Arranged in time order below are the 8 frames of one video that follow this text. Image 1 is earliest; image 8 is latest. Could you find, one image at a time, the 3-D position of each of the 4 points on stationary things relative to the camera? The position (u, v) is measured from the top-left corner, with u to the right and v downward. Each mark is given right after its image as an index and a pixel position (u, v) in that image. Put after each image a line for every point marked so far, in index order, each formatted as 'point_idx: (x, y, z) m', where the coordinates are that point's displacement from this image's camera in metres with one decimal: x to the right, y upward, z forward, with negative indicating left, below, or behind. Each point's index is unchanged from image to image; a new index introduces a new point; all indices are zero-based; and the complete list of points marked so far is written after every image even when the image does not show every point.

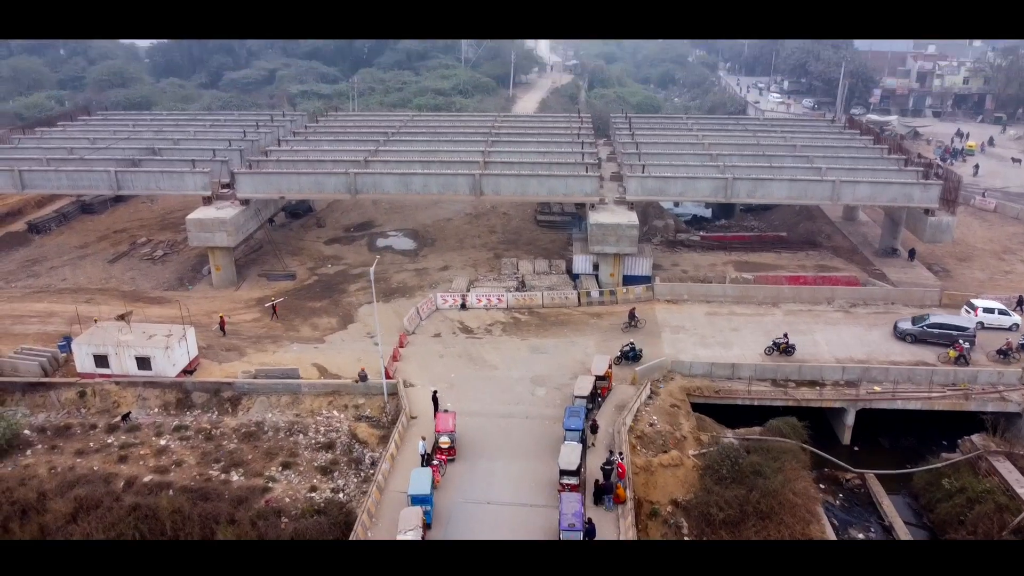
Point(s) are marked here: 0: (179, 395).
0: (-5.9, -1.9, +14.6) m
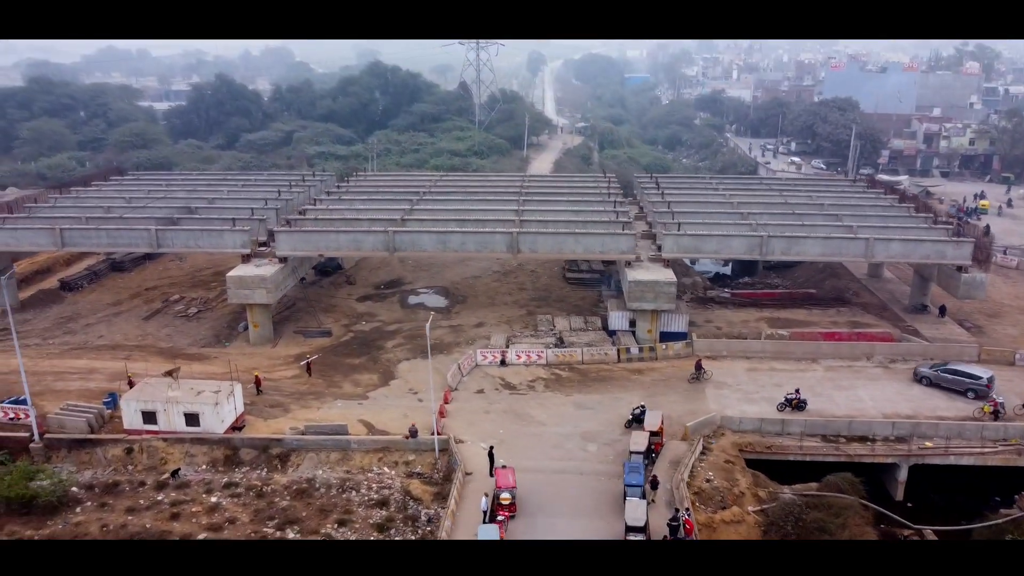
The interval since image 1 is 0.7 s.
0: (-5.0, -2.9, +14.5) m
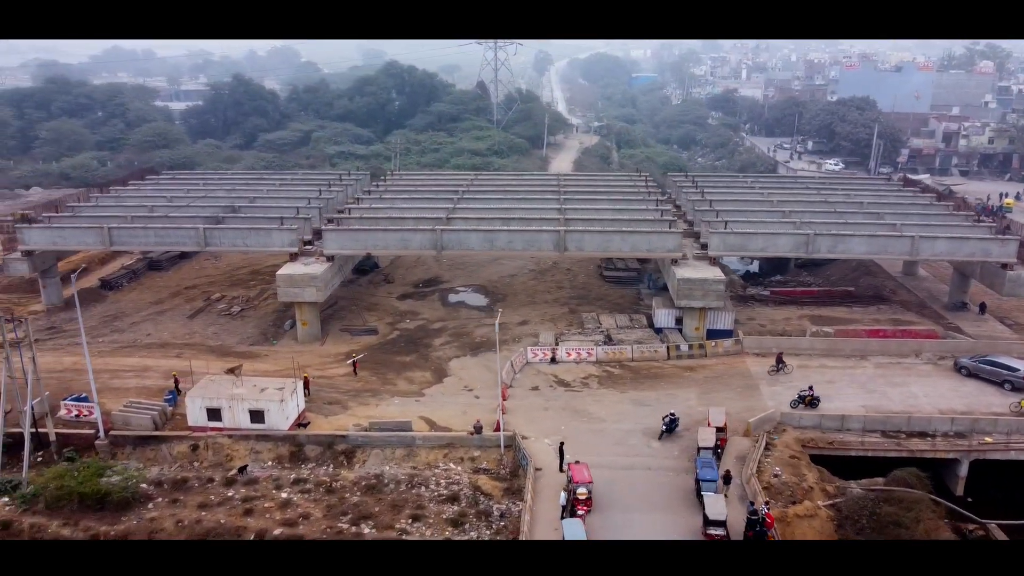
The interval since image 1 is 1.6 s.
0: (-3.9, -2.8, +14.6) m
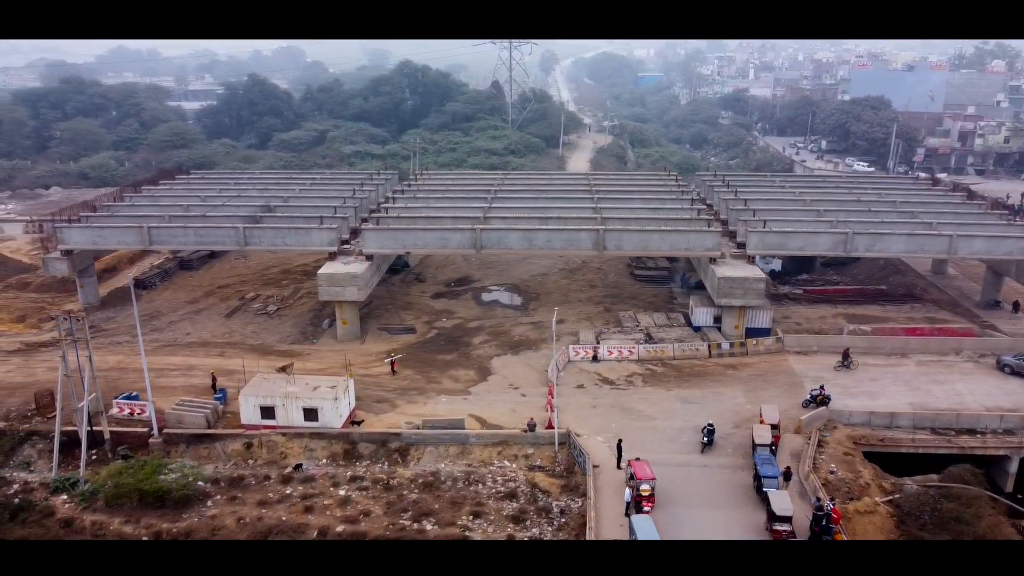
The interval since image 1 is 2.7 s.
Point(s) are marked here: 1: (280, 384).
0: (-3.0, -2.8, +14.7) m
1: (-4.3, -1.8, +15.2) m
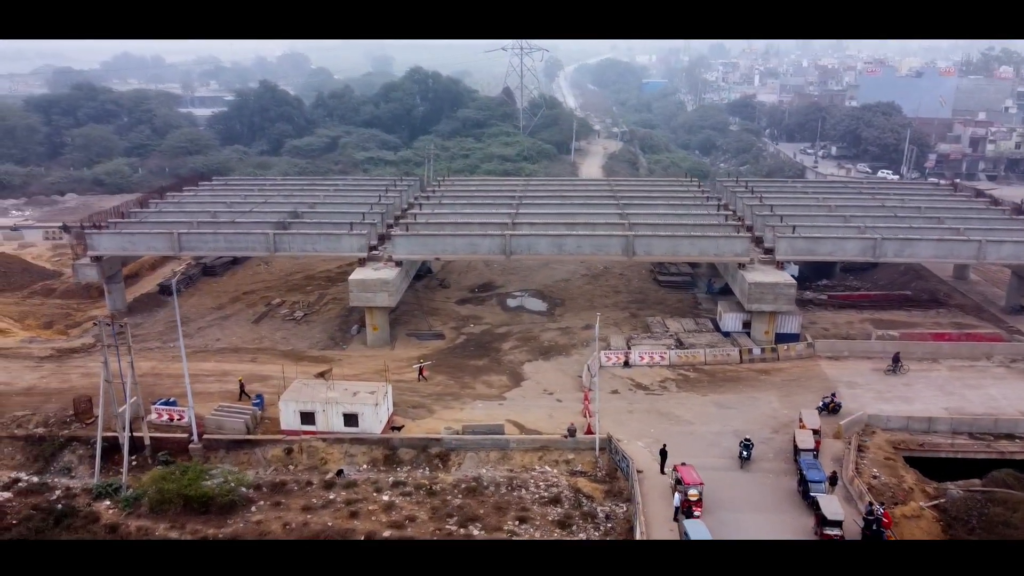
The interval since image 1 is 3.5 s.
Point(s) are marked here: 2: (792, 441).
0: (-2.3, -2.9, +14.8) m
1: (-3.6, -1.9, +15.3) m
2: (+5.0, -2.7, +14.7) m
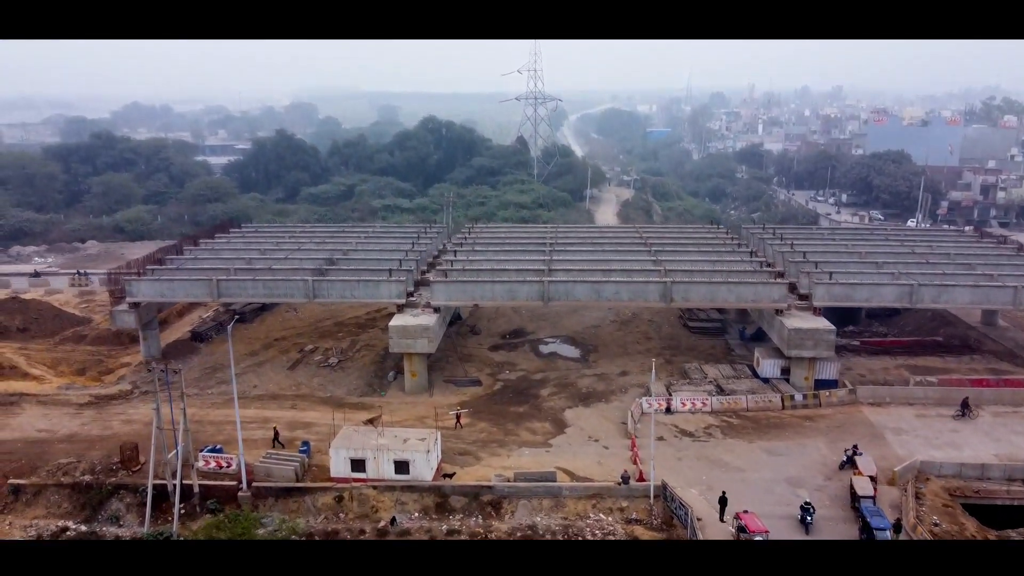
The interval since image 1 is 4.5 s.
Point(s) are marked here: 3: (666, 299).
0: (-1.3, -3.8, +14.7) m
1: (-2.6, -2.8, +15.2) m
2: (+5.9, -3.5, +14.6) m
3: (+3.7, -0.3, +19.8) m
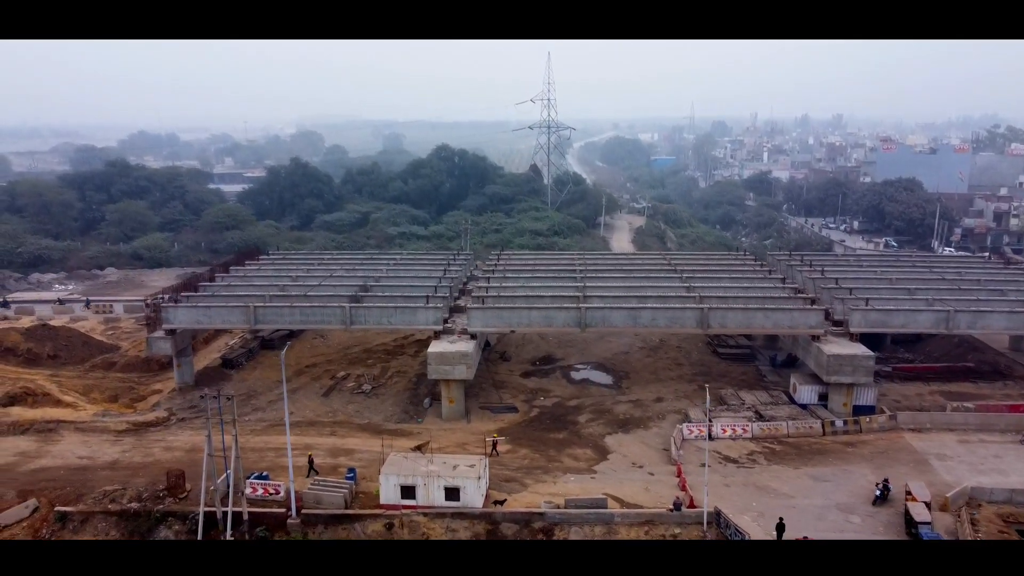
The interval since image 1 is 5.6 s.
0: (-0.4, -4.2, +14.6) m
1: (-1.7, -3.2, +15.2) m
2: (+6.8, -4.0, +14.6) m
3: (+4.6, -0.9, +19.8) m
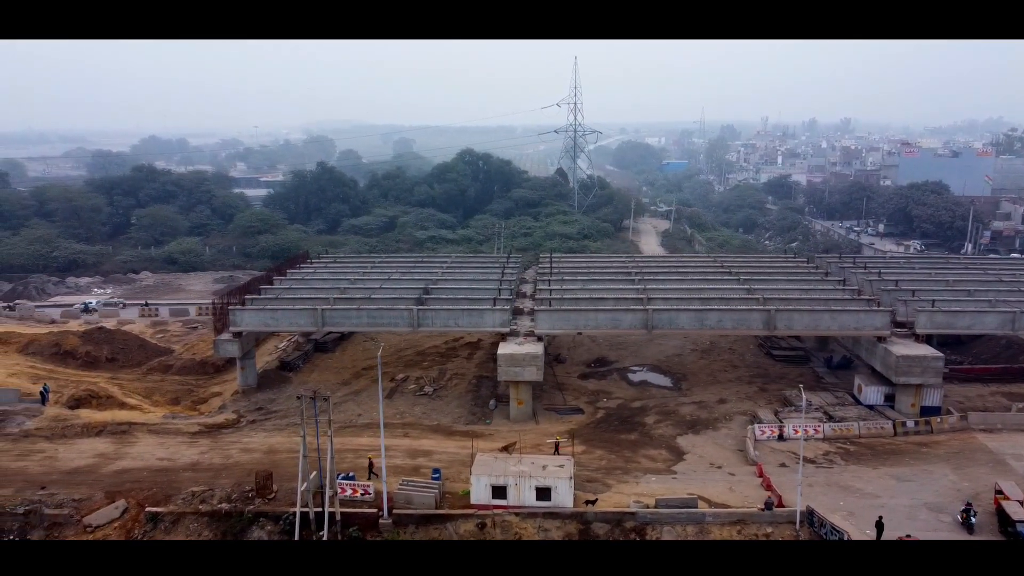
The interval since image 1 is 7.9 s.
0: (+1.2, -4.2, +14.7) m
1: (-0.1, -3.3, +15.3) m
2: (+8.5, -4.0, +14.7) m
3: (+6.2, -0.9, +19.9) m
